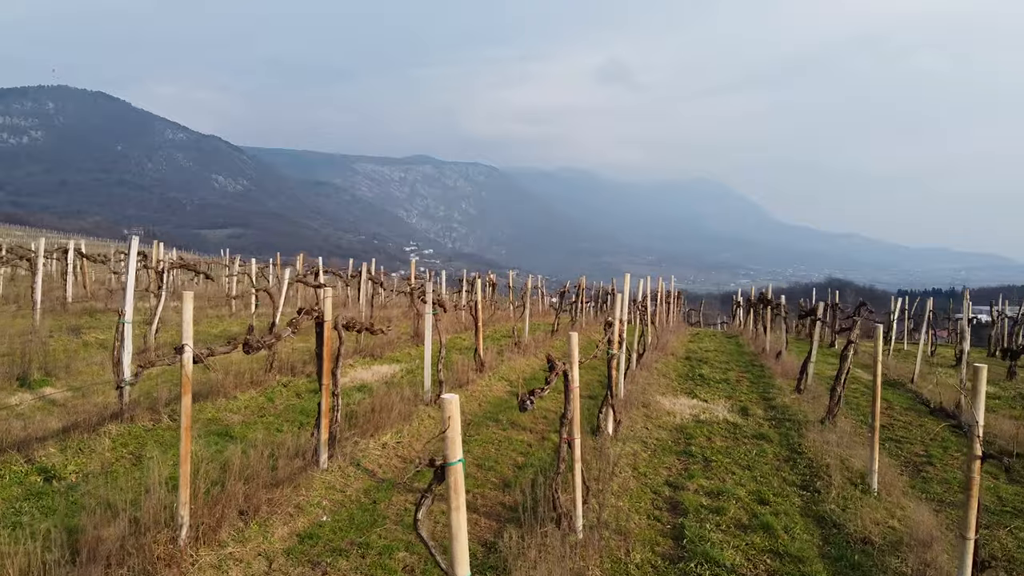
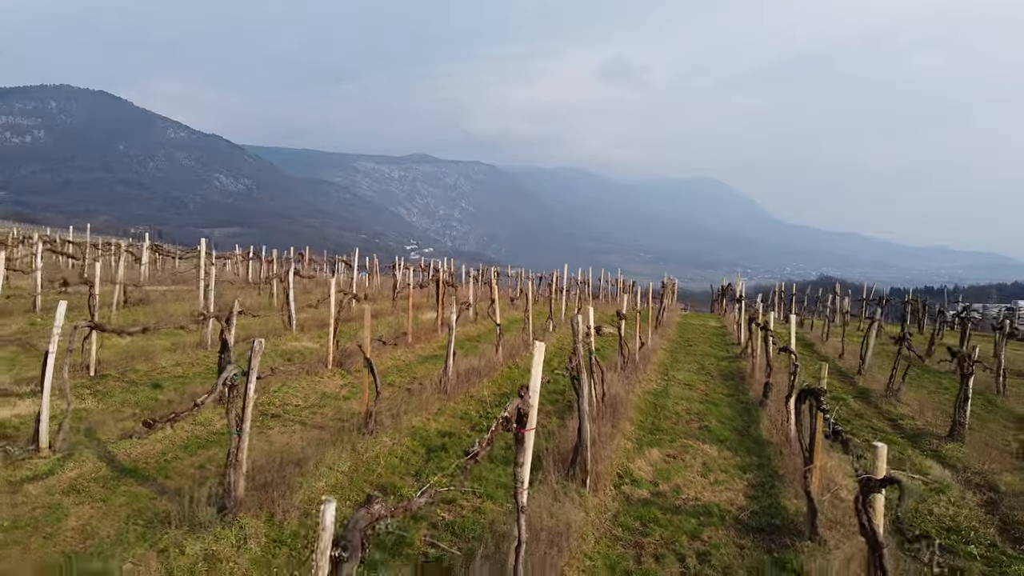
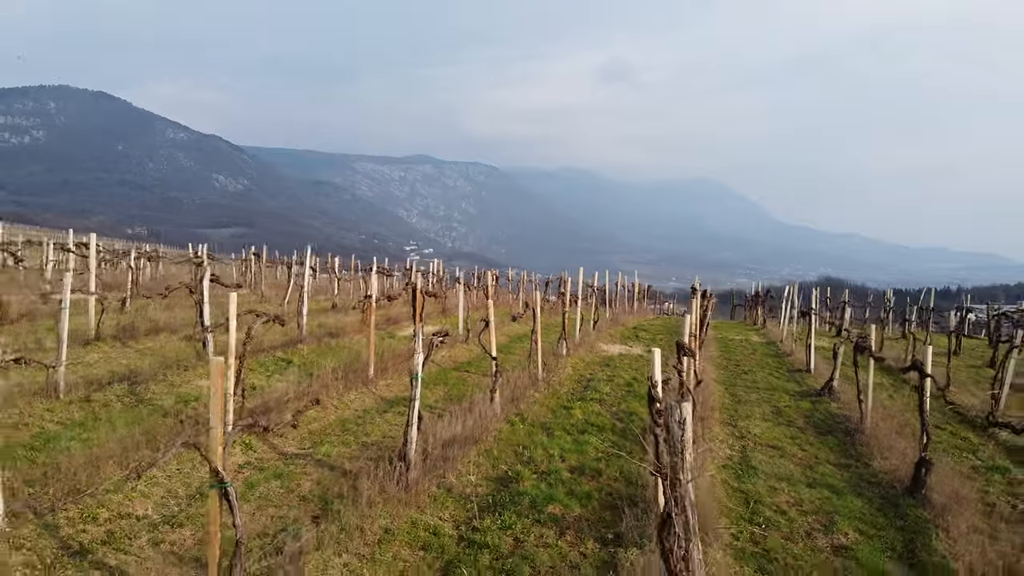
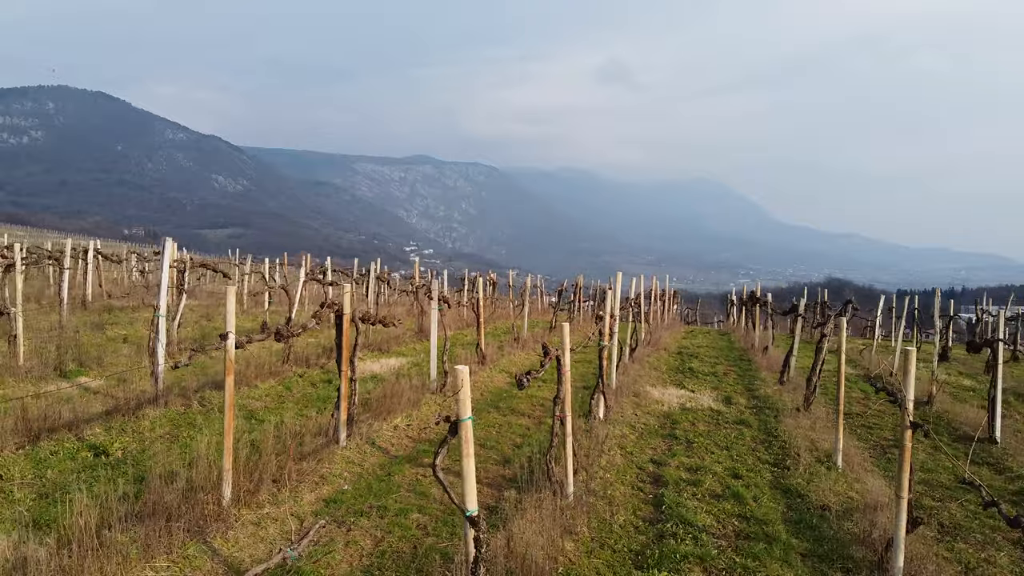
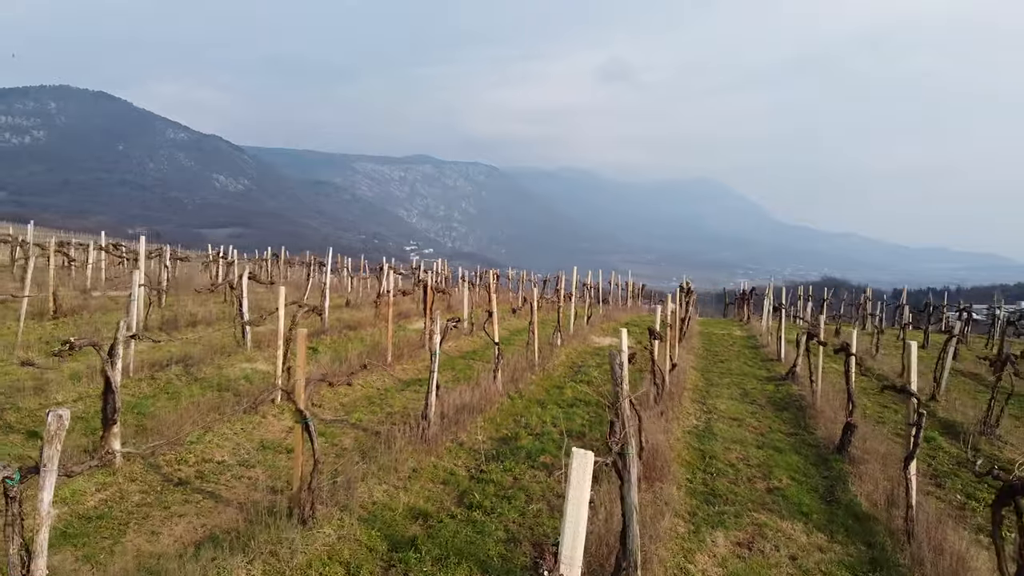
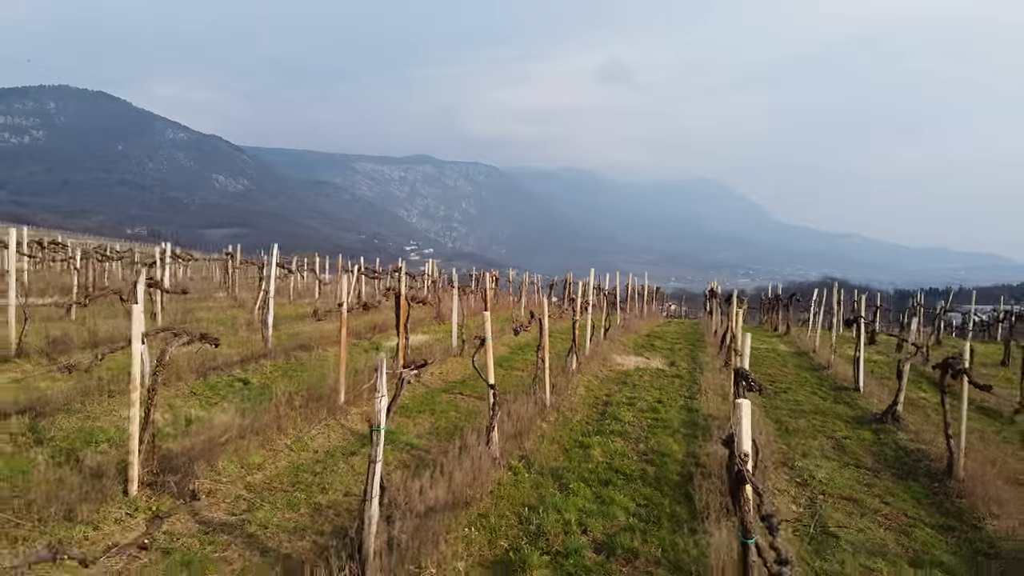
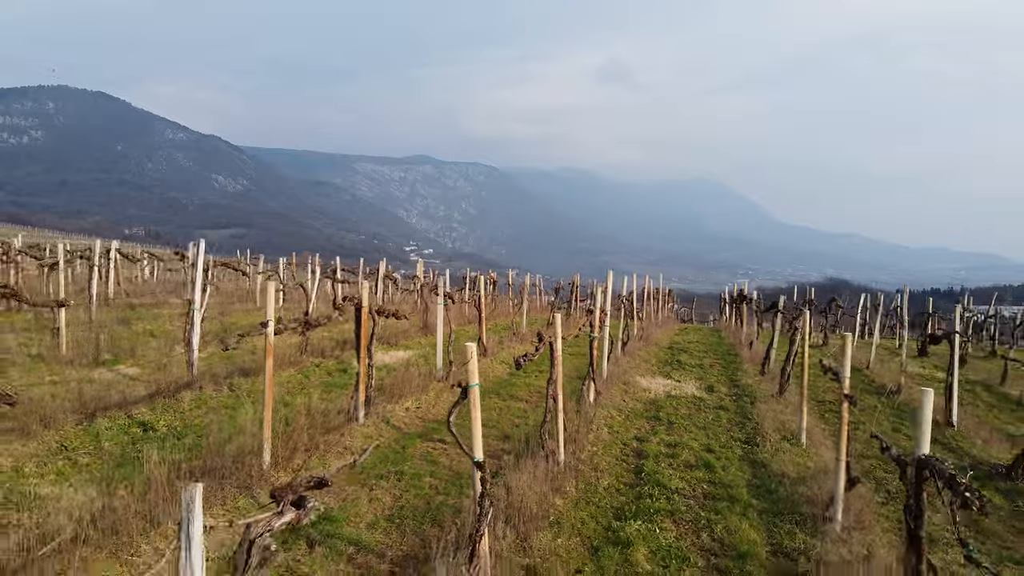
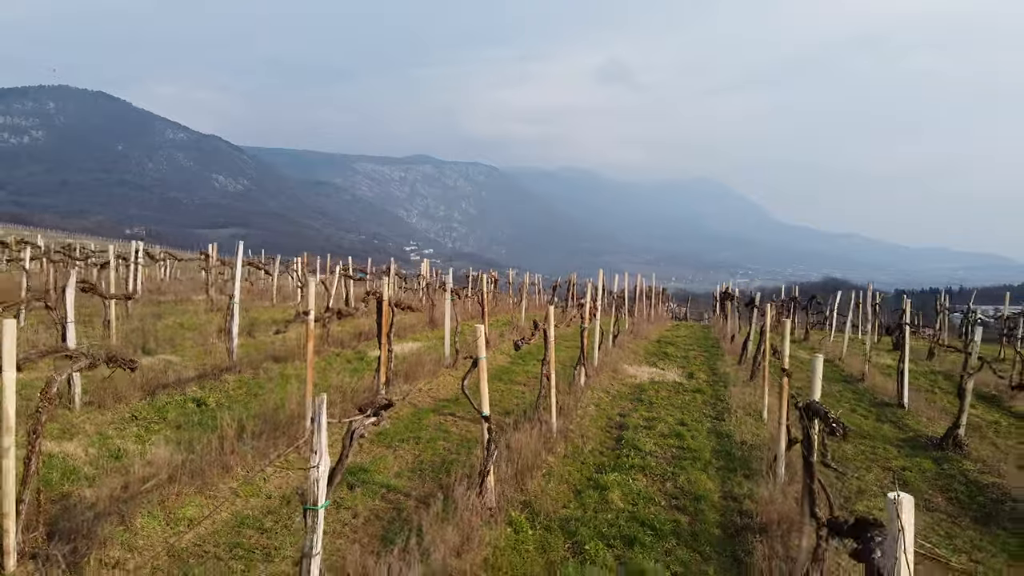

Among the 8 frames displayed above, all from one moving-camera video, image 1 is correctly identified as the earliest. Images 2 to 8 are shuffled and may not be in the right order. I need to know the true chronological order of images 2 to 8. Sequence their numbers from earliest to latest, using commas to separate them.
4, 7, 8, 6, 3, 5, 2
